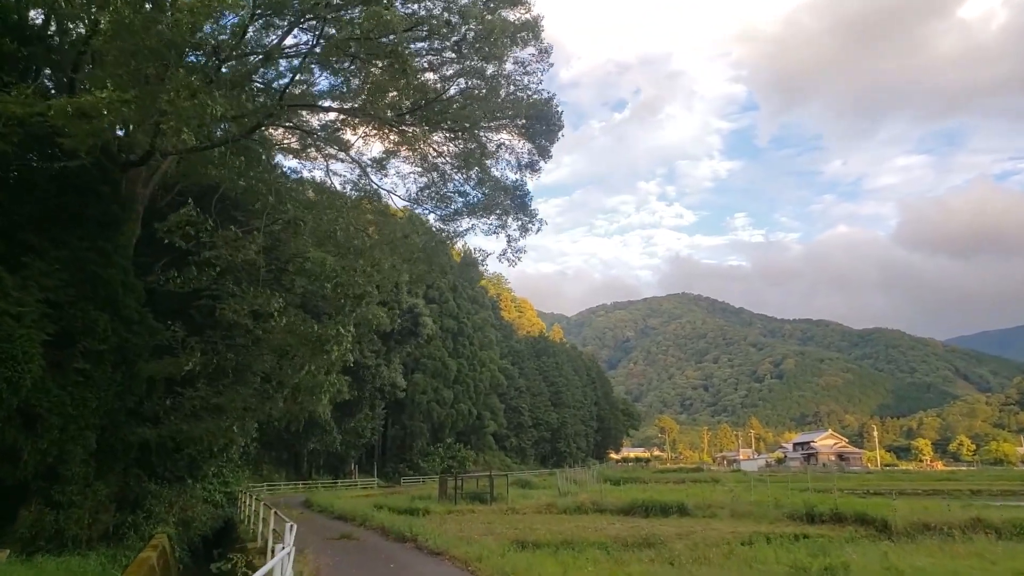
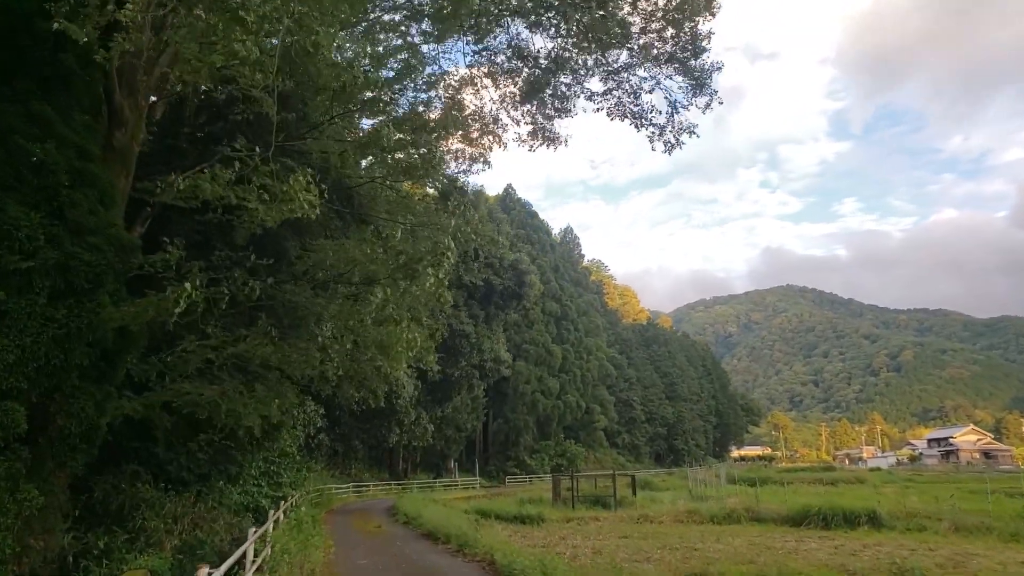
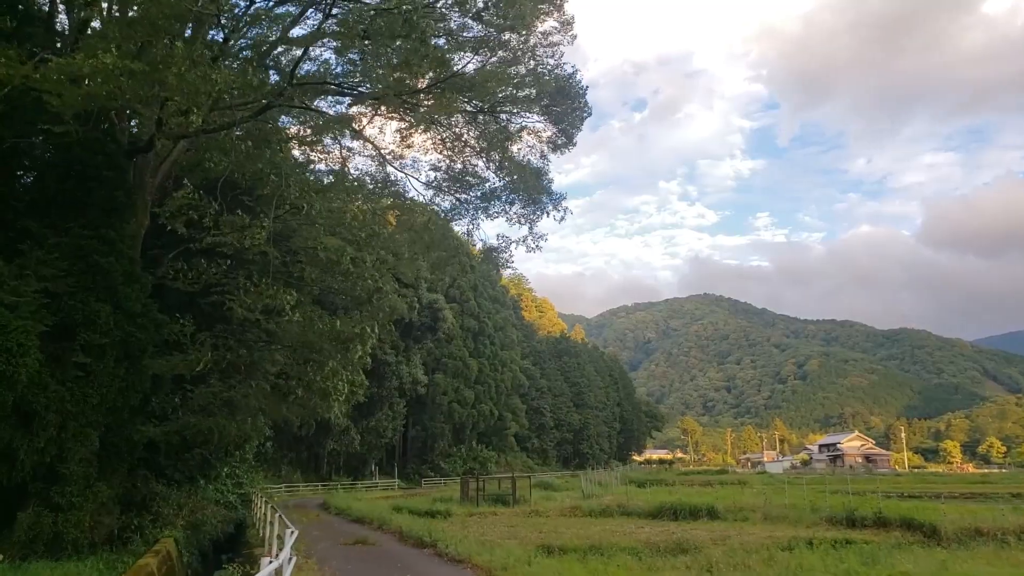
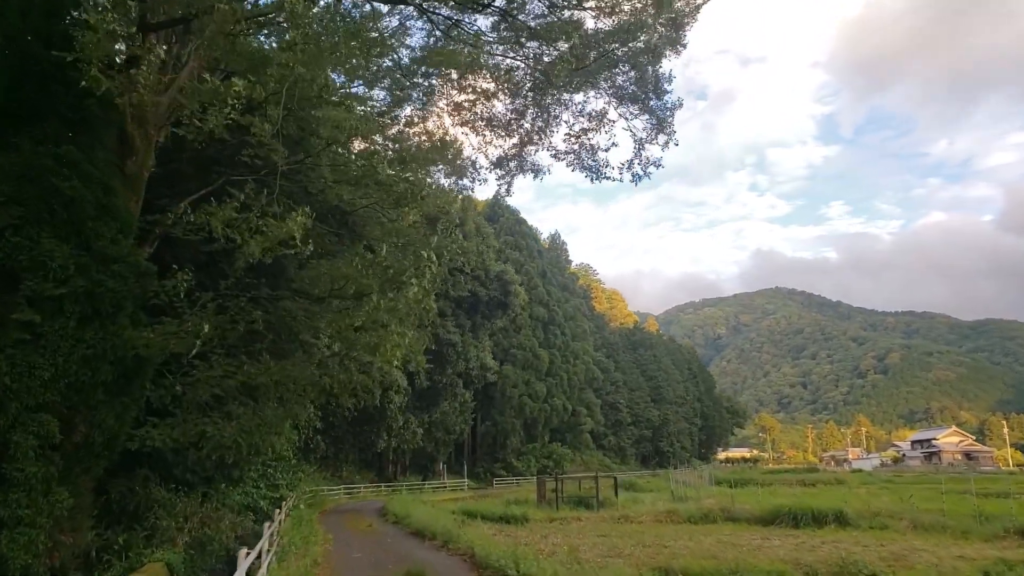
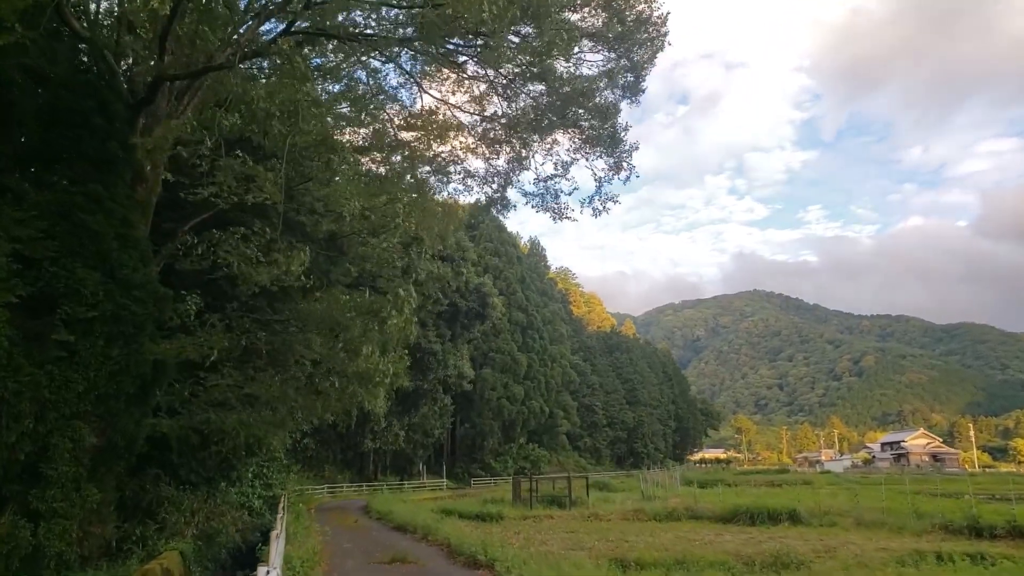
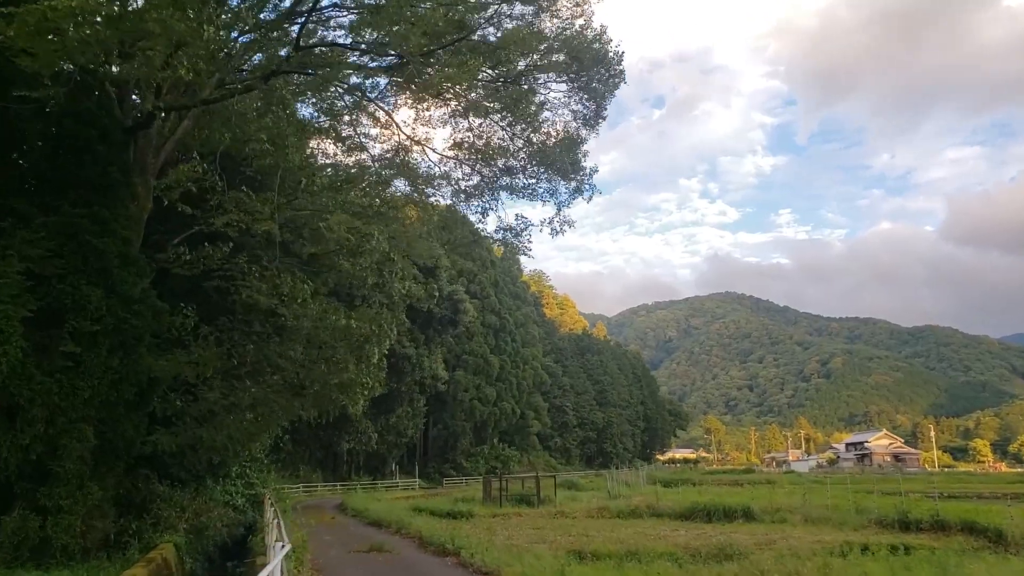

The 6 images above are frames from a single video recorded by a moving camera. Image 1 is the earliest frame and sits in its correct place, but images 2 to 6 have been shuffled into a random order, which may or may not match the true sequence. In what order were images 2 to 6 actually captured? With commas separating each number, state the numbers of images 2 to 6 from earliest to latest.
3, 6, 5, 4, 2
